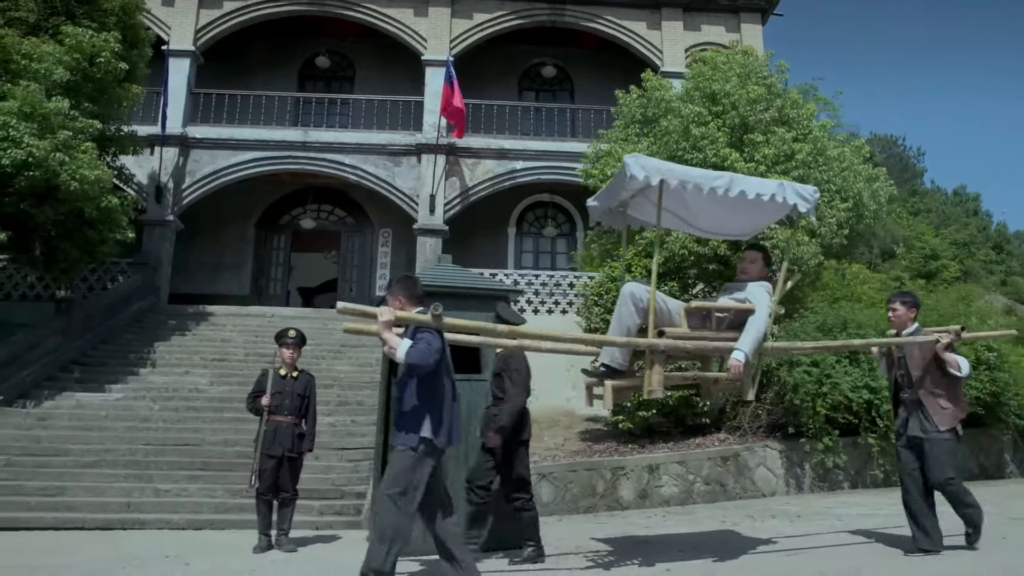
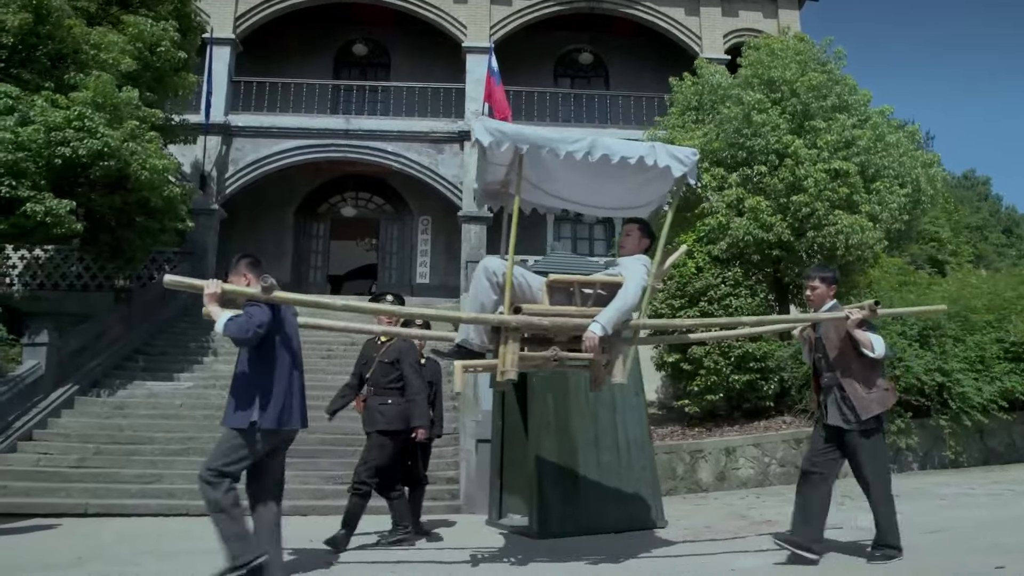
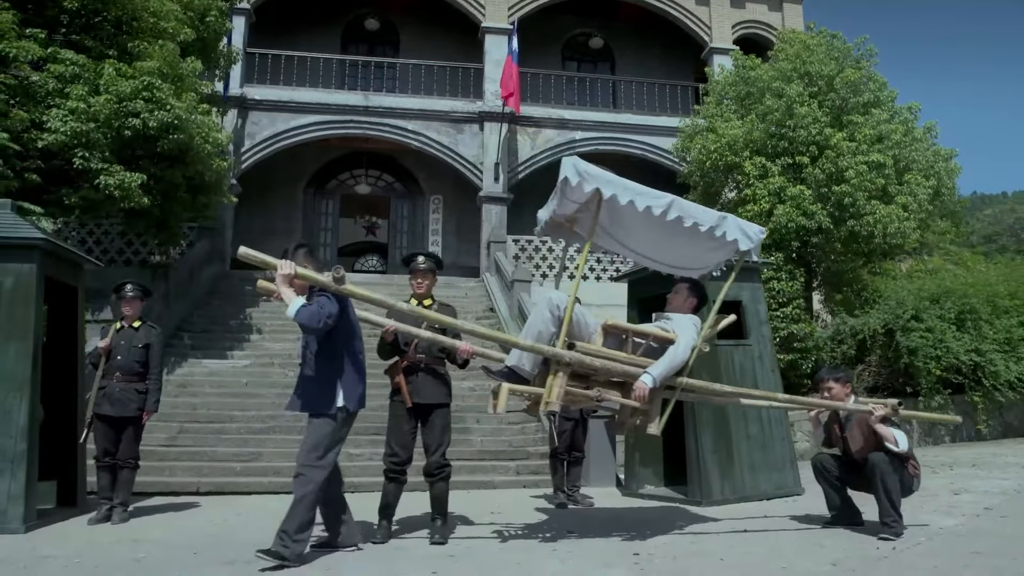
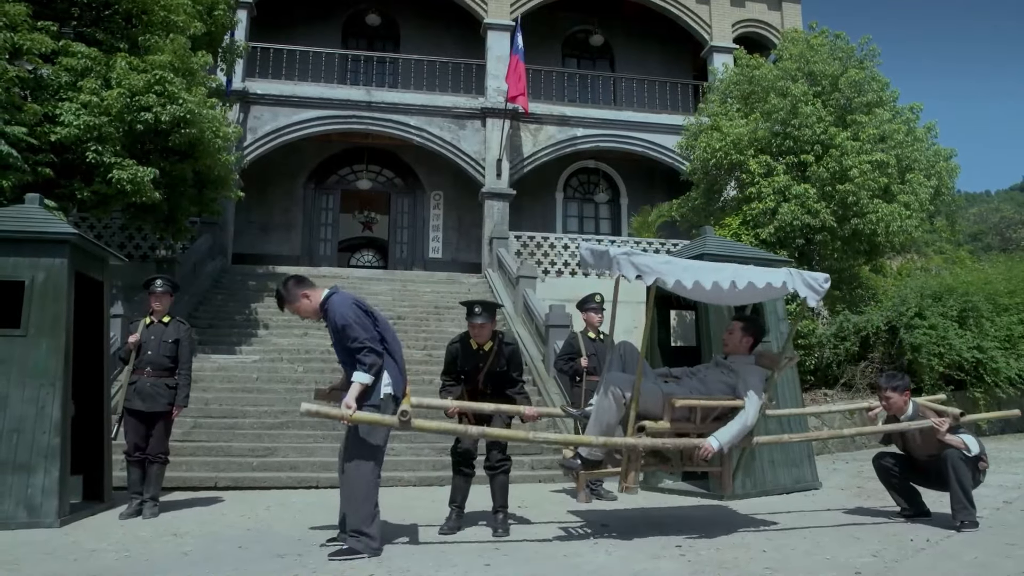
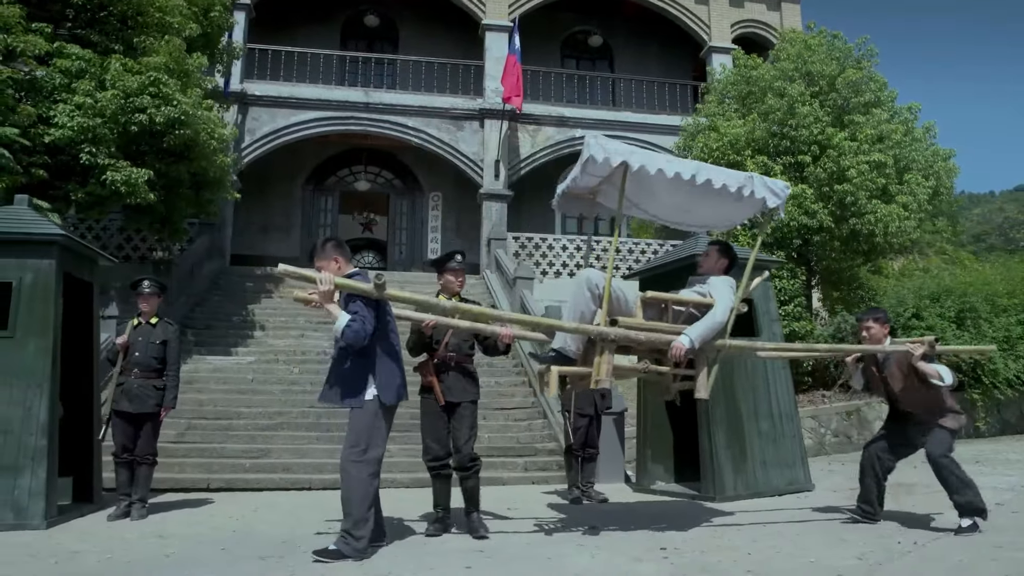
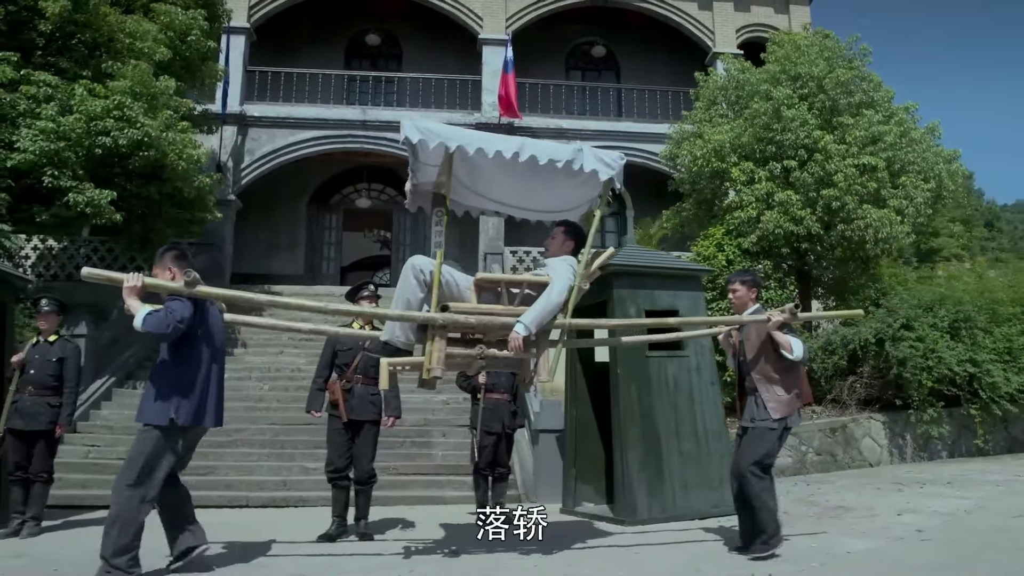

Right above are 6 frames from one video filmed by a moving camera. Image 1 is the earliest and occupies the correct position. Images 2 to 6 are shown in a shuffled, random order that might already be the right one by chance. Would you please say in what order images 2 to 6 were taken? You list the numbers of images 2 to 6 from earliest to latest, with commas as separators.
2, 6, 3, 5, 4
